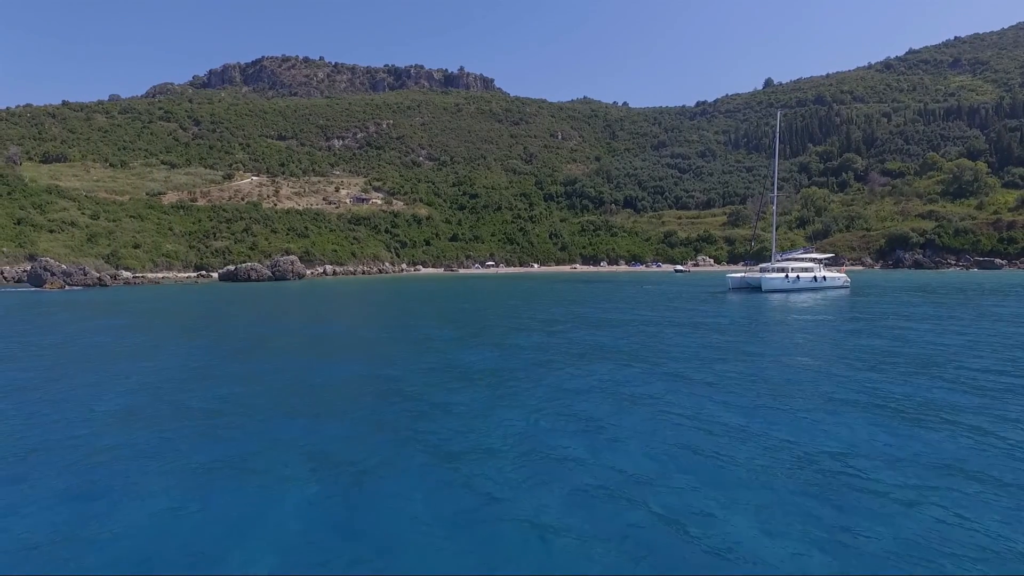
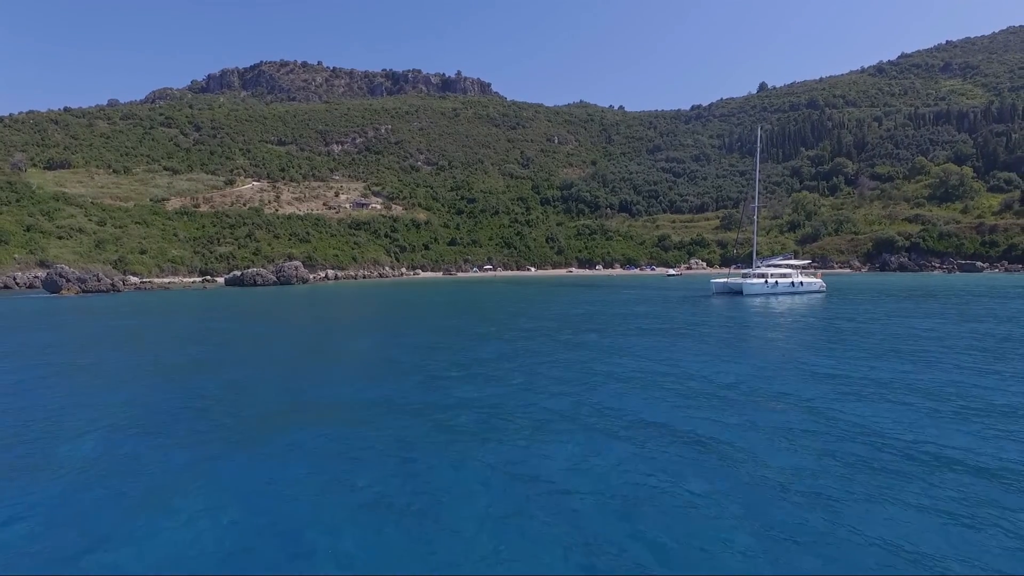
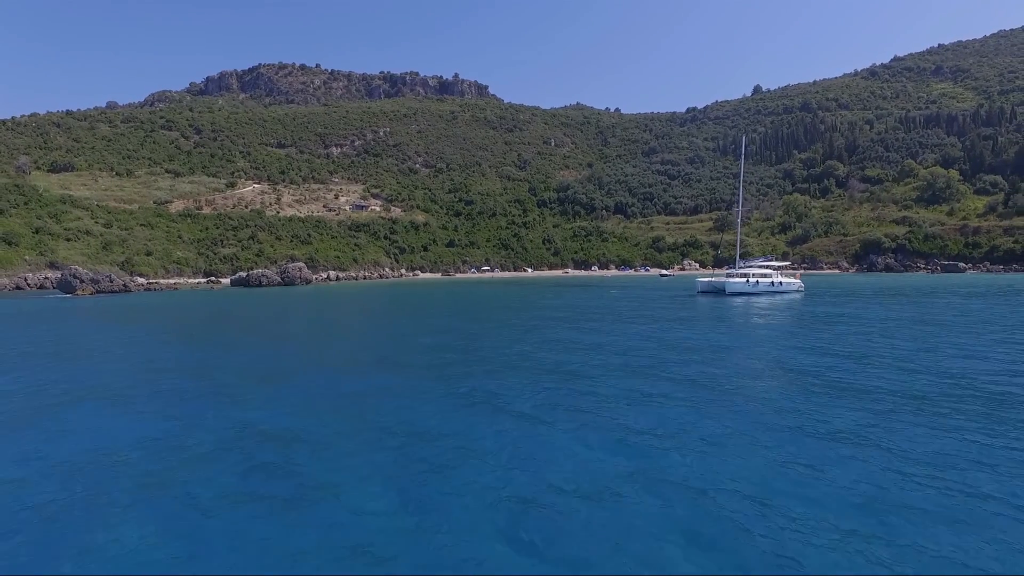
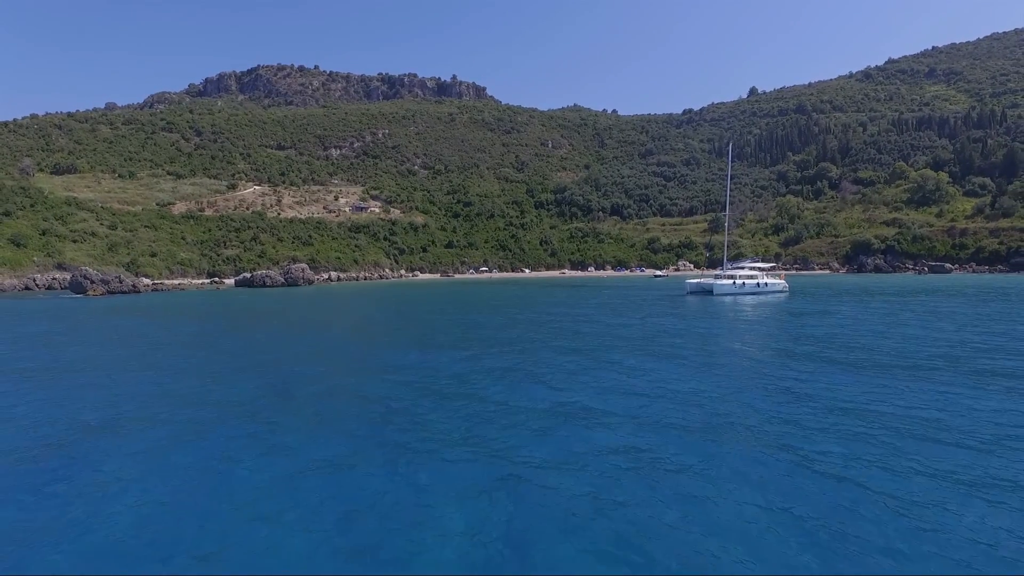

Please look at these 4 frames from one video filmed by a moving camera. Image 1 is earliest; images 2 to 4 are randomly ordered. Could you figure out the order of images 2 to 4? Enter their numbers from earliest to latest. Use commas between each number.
2, 3, 4
